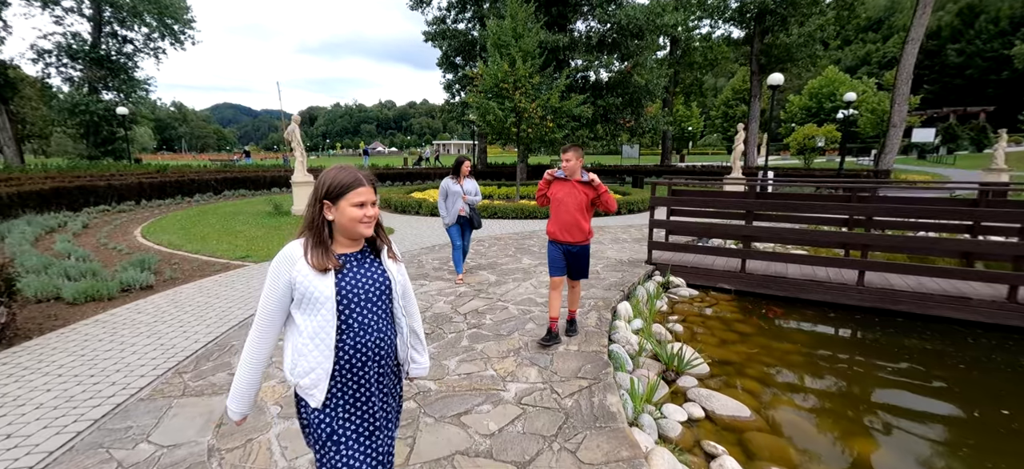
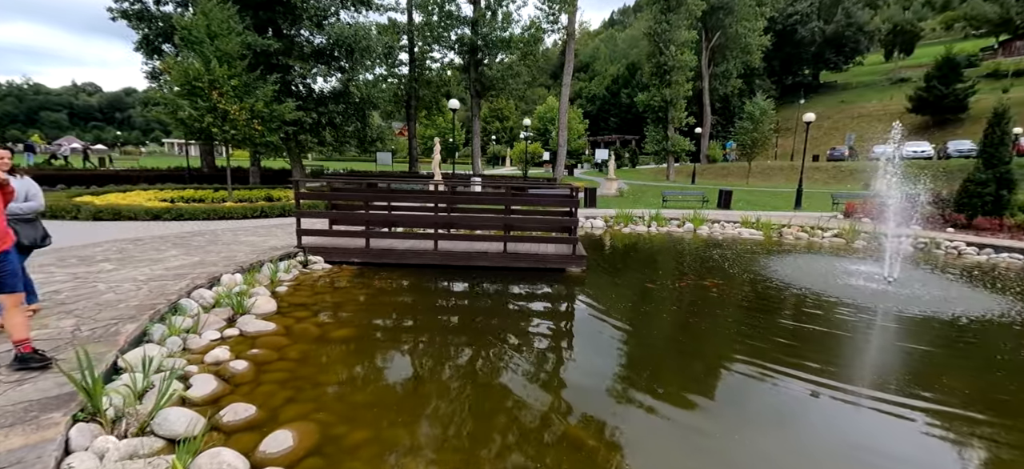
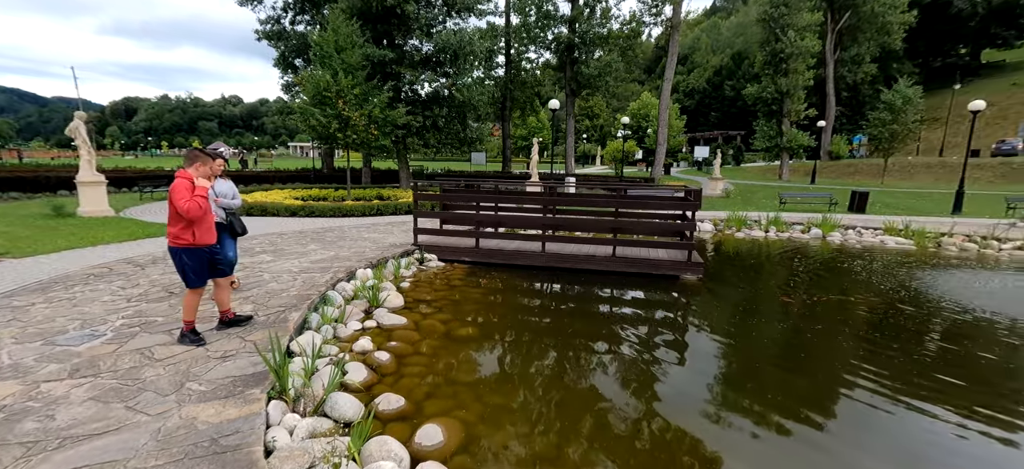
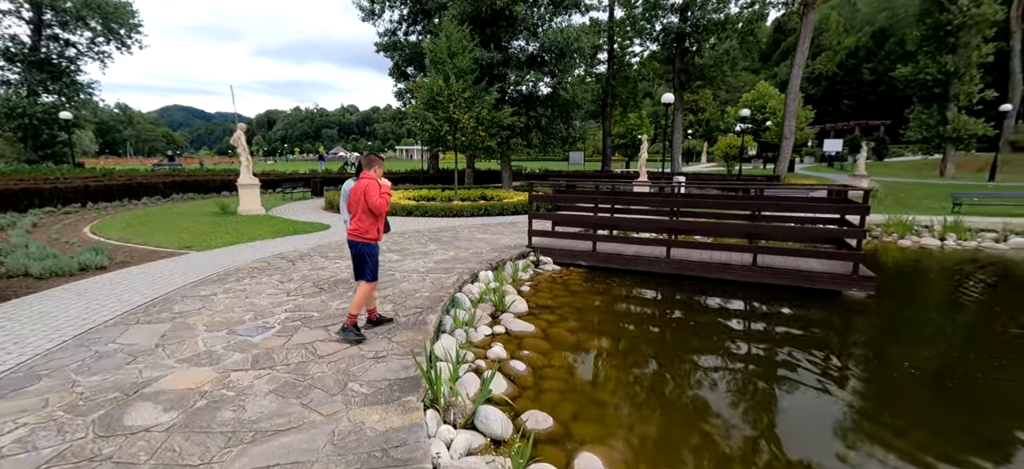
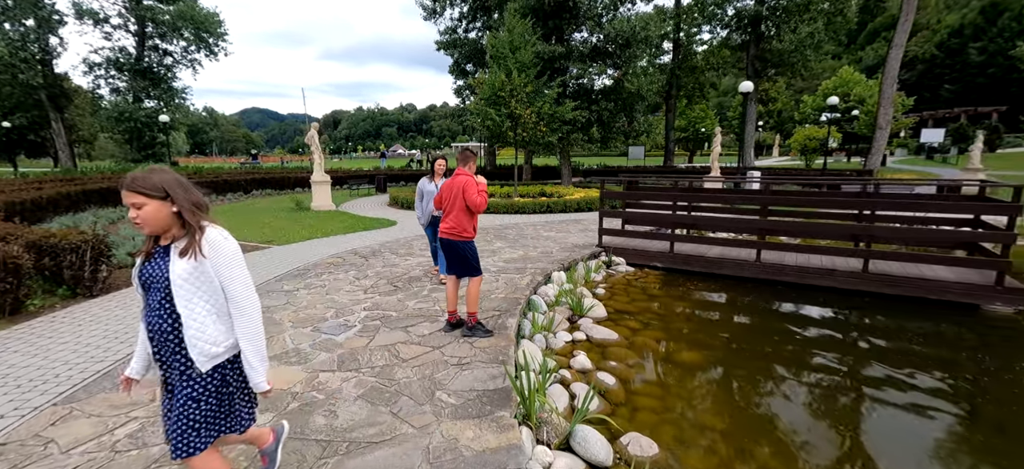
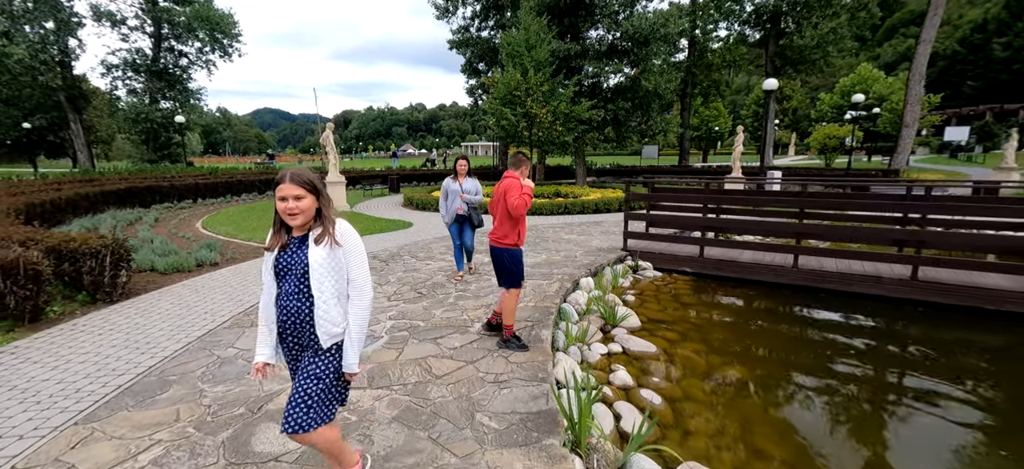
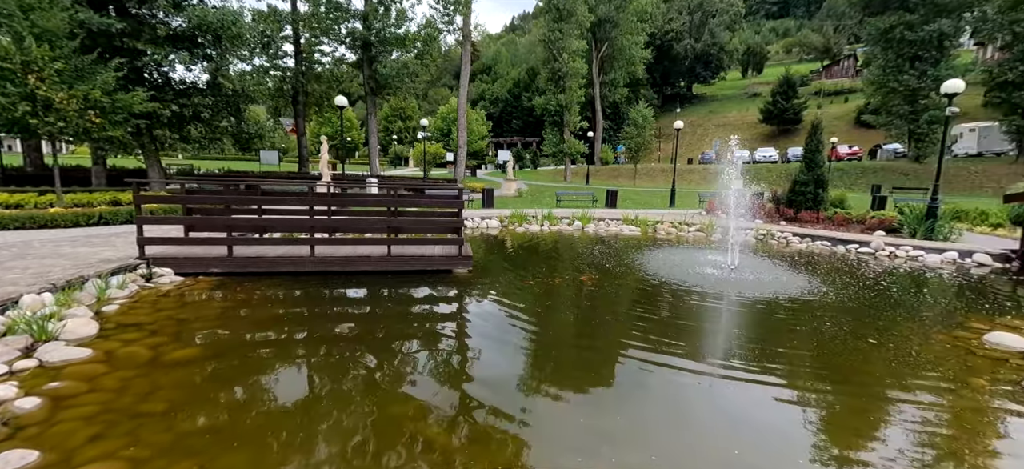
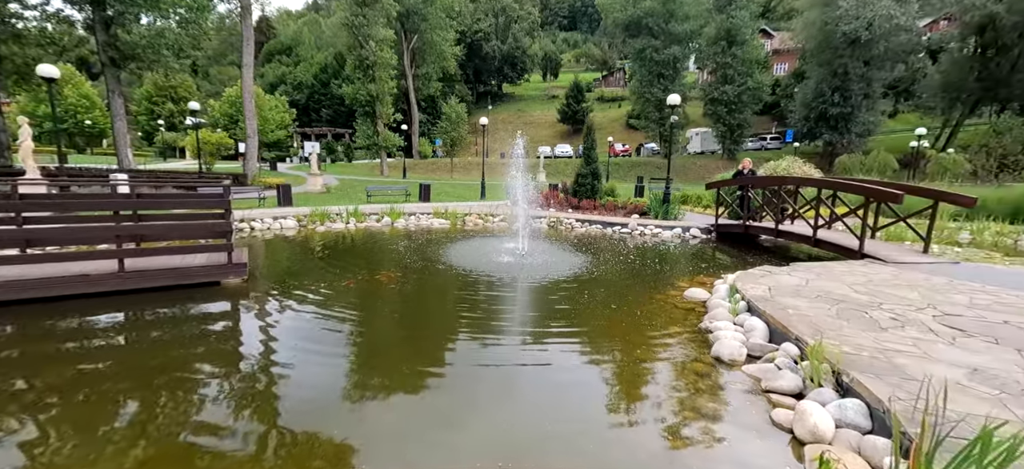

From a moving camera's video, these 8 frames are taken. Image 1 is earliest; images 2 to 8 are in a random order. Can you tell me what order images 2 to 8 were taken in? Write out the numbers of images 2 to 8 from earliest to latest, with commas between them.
6, 5, 4, 3, 2, 7, 8
